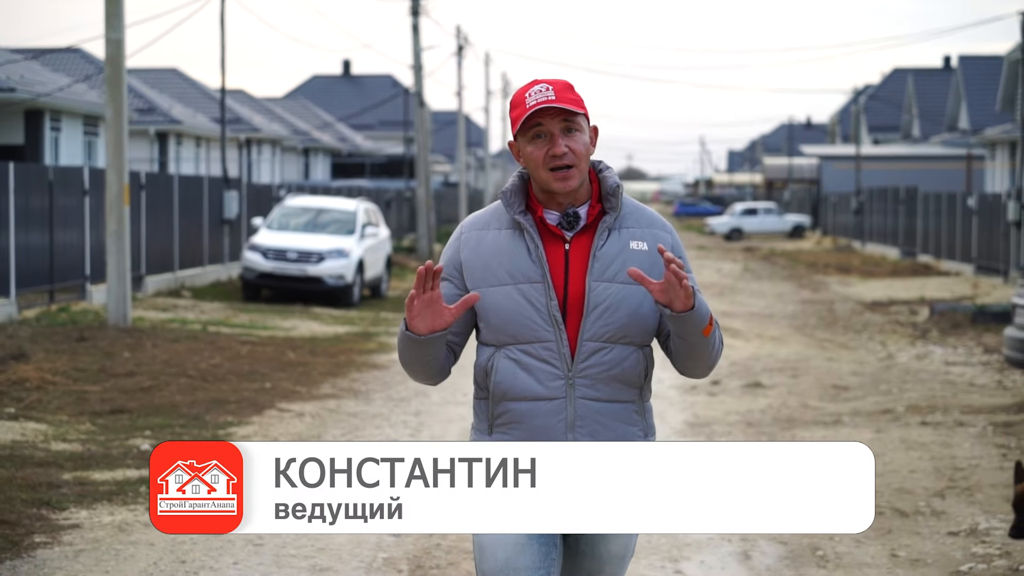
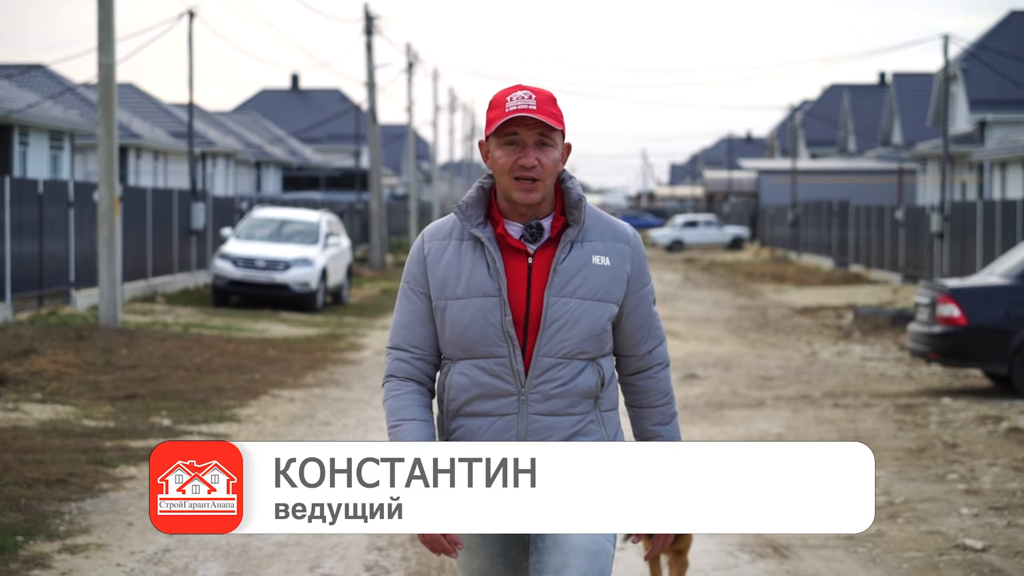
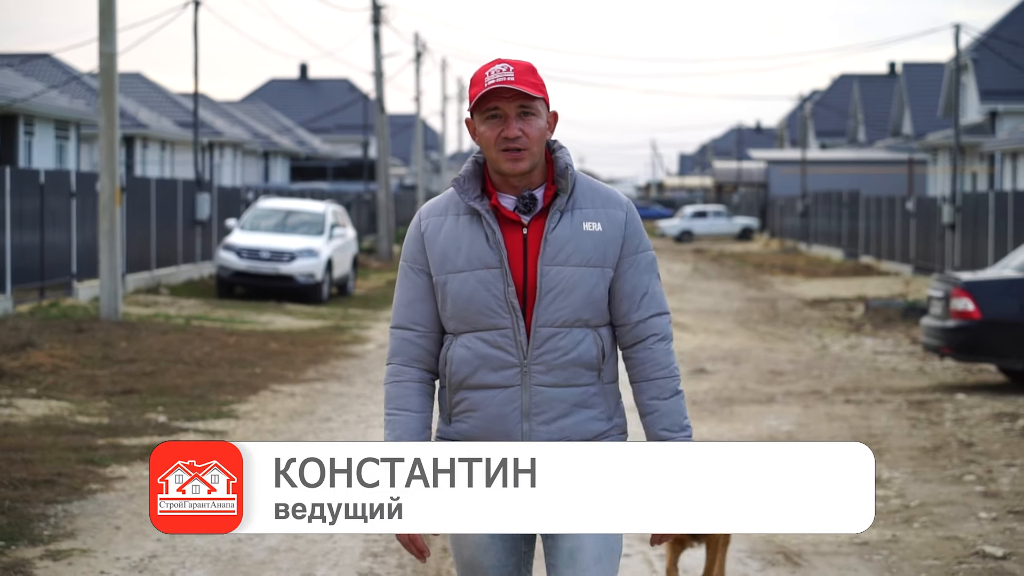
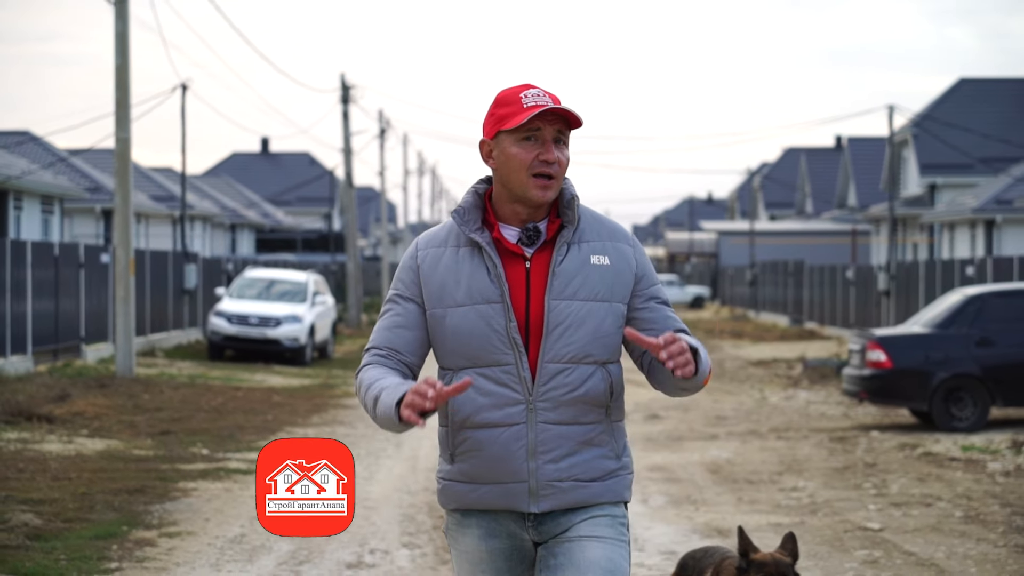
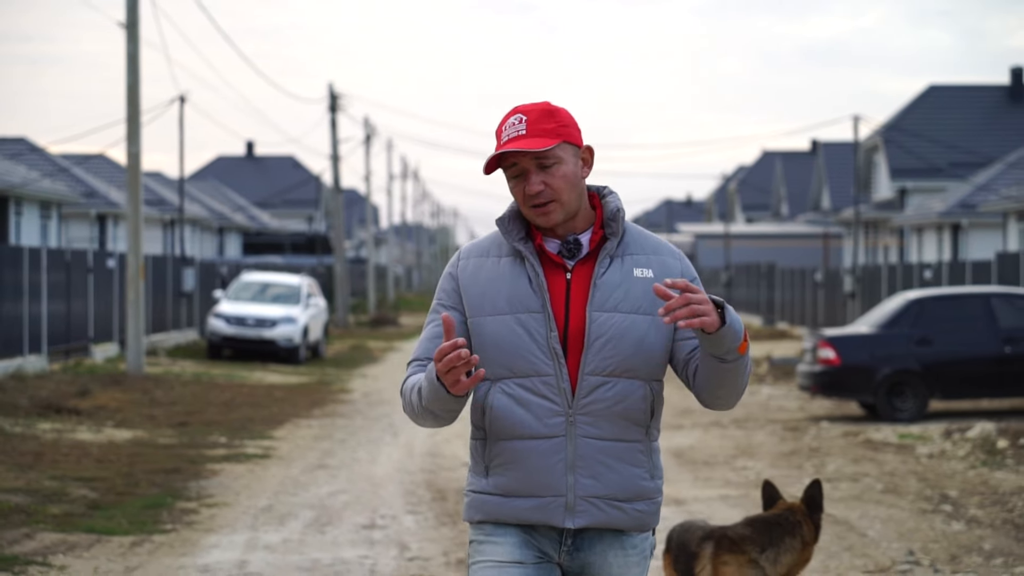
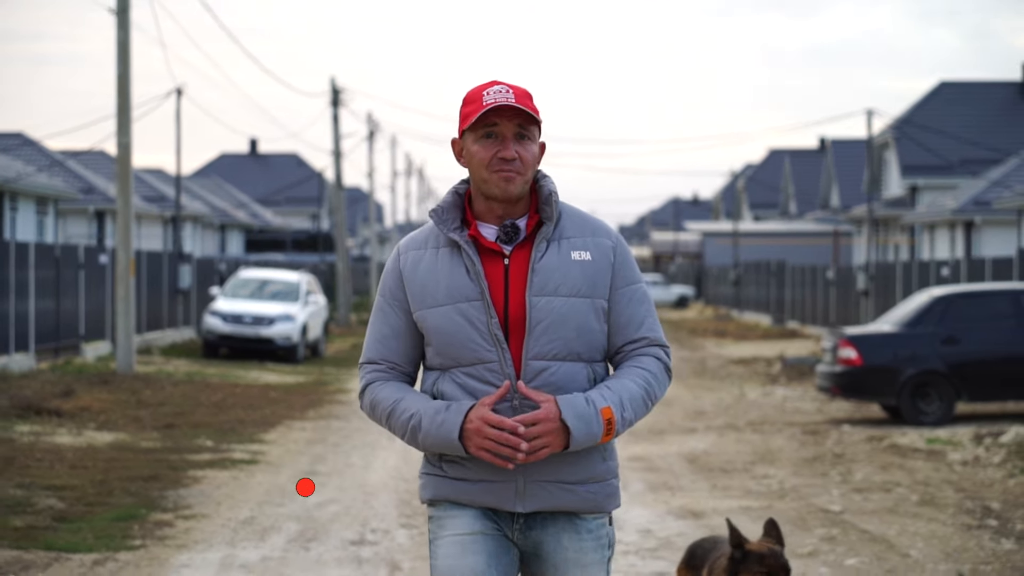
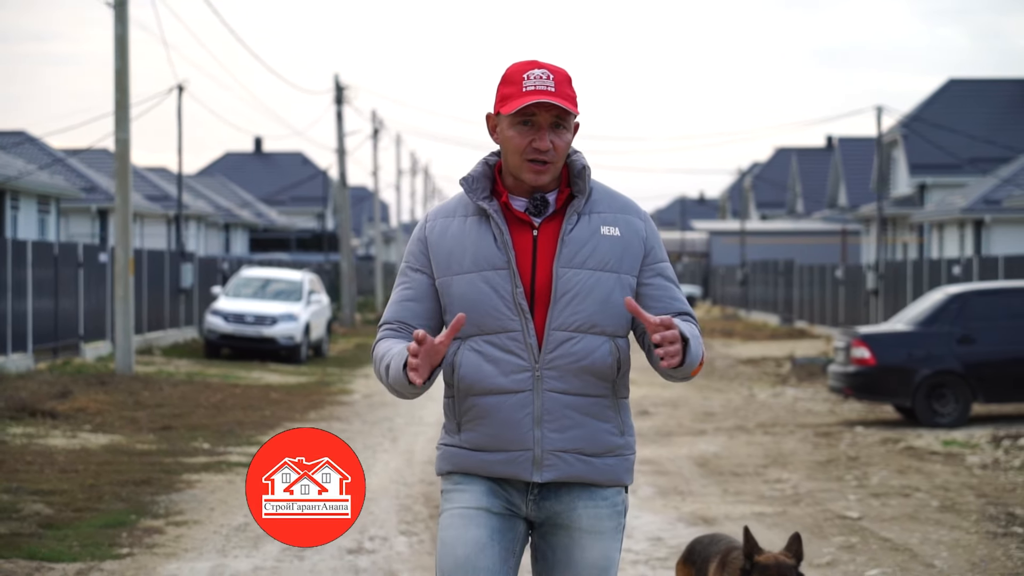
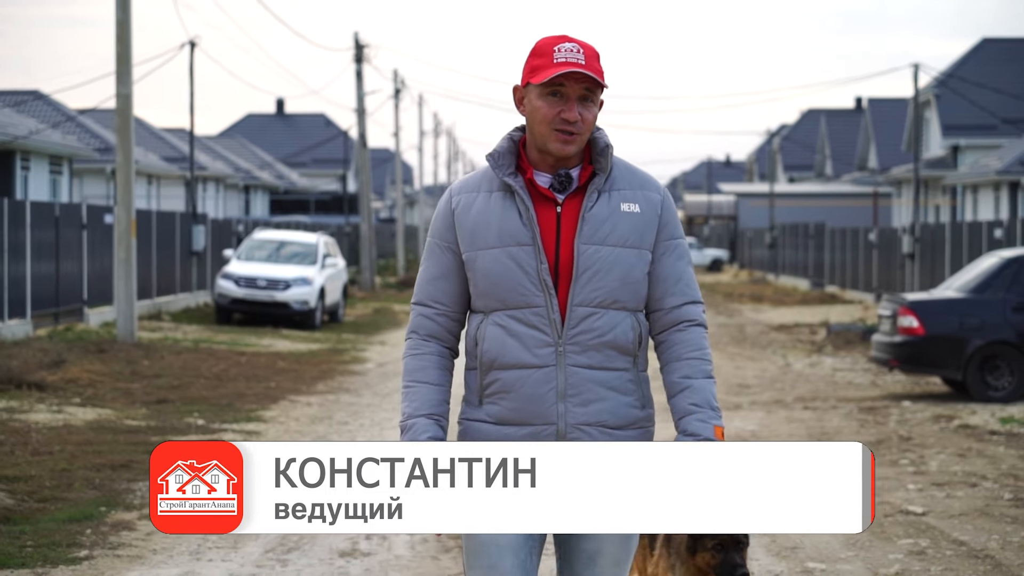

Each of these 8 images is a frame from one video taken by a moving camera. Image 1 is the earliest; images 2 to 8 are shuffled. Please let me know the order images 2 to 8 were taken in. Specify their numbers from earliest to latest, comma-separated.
3, 2, 8, 4, 7, 6, 5
